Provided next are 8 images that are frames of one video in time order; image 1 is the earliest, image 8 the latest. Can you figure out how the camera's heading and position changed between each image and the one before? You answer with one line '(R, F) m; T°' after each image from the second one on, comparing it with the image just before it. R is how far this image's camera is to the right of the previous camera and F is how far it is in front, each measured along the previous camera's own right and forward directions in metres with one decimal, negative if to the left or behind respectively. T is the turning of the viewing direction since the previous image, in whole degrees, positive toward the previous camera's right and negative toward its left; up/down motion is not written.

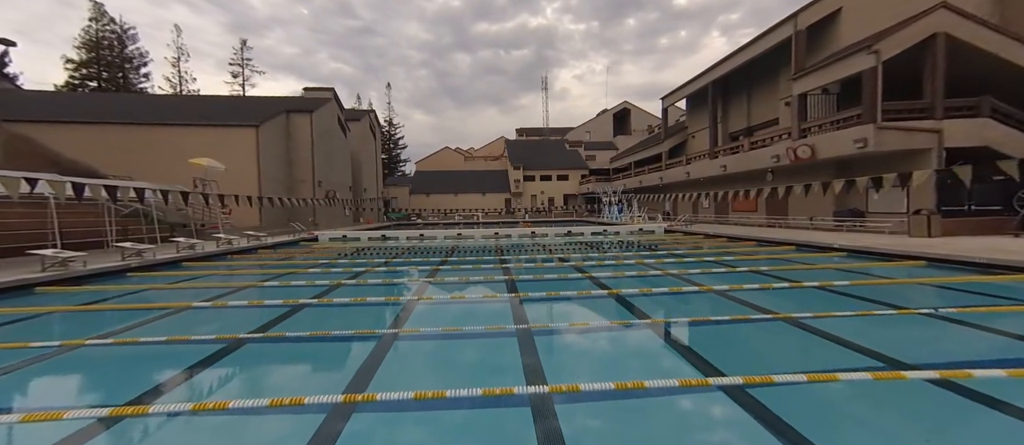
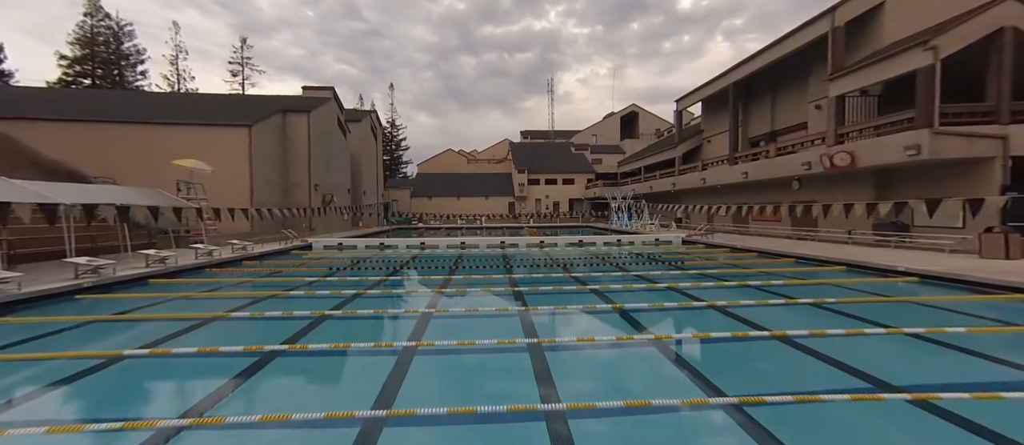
(-0.2, +1.0) m; 0°
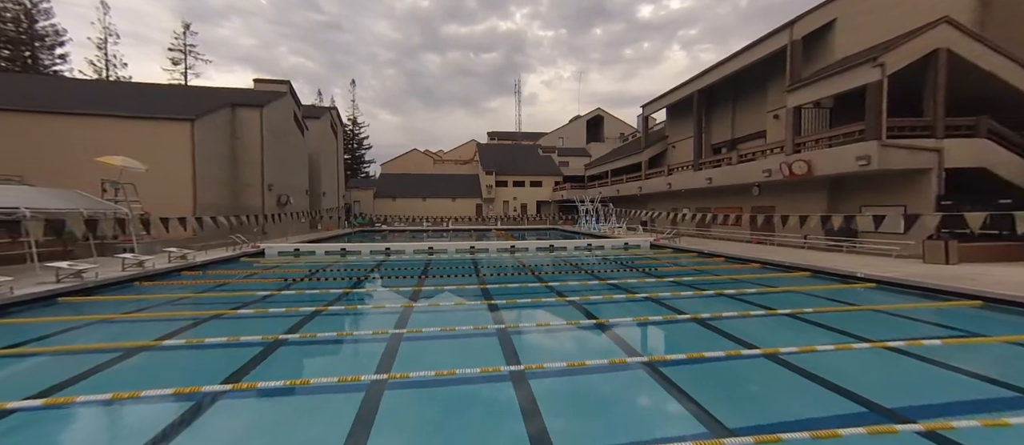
(-0.2, +0.3) m; +5°
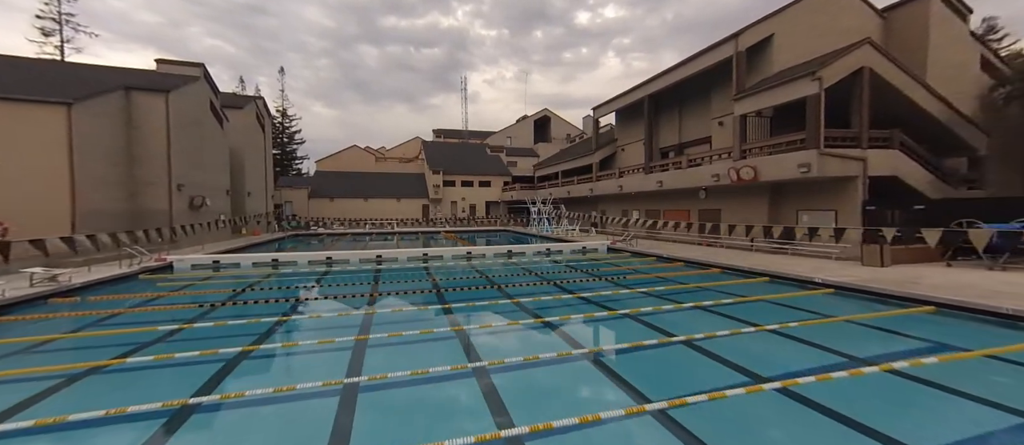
(-0.4, +0.7) m; +9°
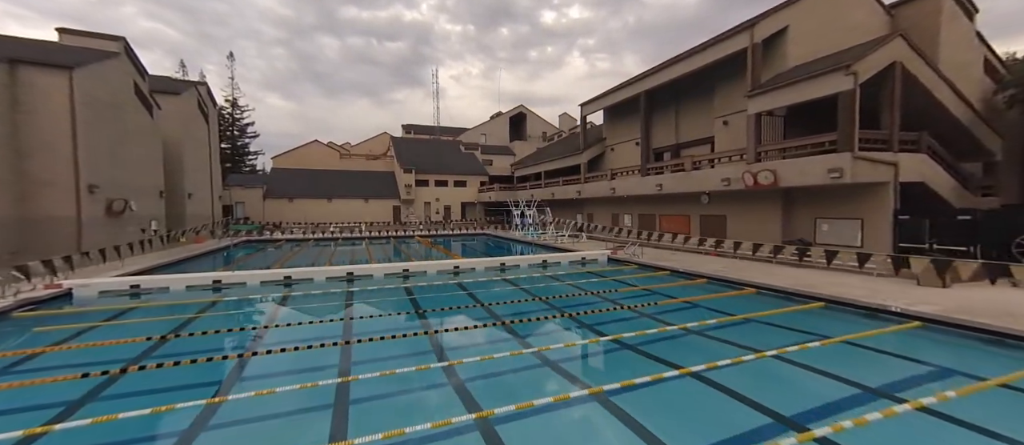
(-0.8, +1.7) m; +5°
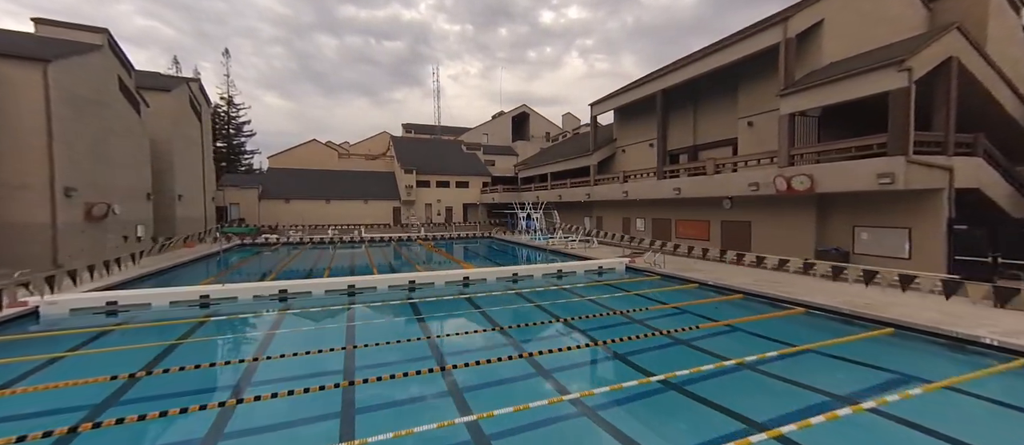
(-0.5, +0.9) m; 0°
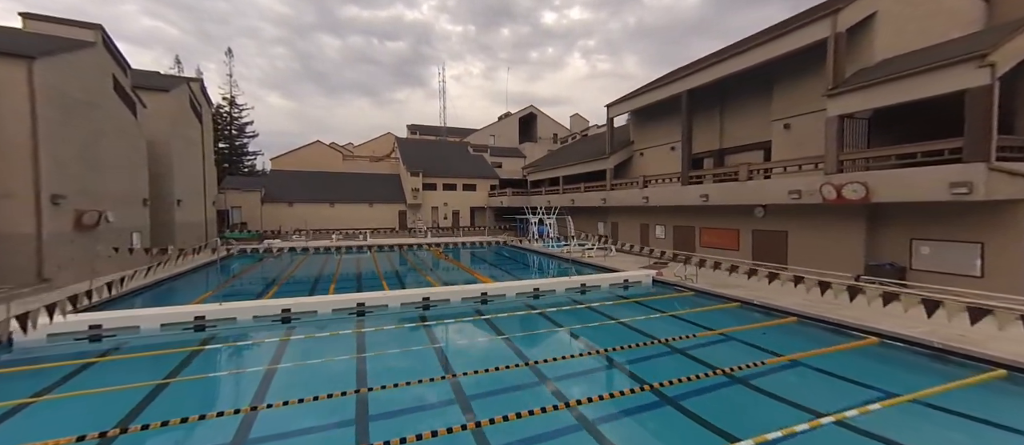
(-0.6, +0.9) m; 0°
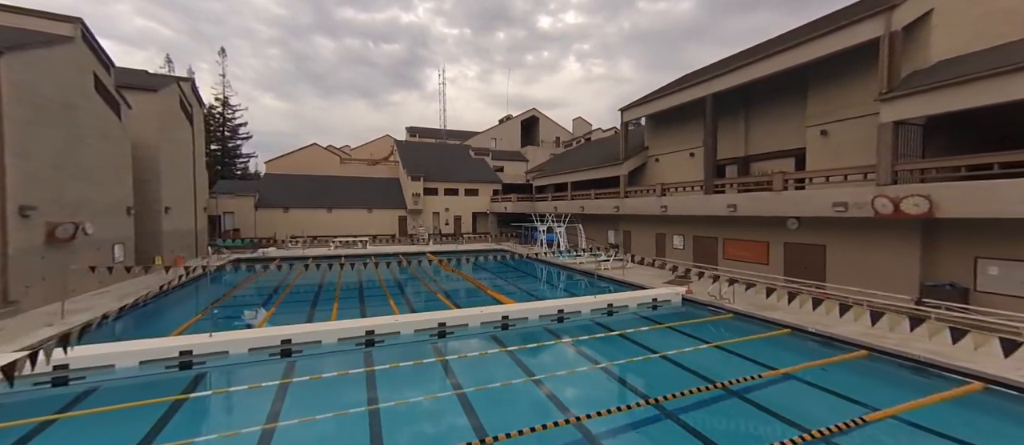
(-0.7, +1.0) m; +1°
